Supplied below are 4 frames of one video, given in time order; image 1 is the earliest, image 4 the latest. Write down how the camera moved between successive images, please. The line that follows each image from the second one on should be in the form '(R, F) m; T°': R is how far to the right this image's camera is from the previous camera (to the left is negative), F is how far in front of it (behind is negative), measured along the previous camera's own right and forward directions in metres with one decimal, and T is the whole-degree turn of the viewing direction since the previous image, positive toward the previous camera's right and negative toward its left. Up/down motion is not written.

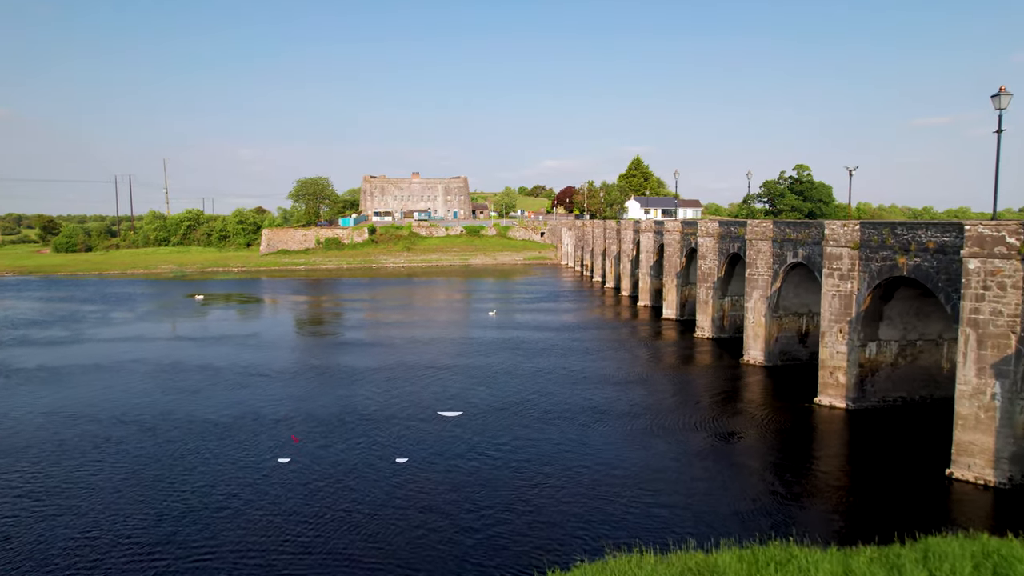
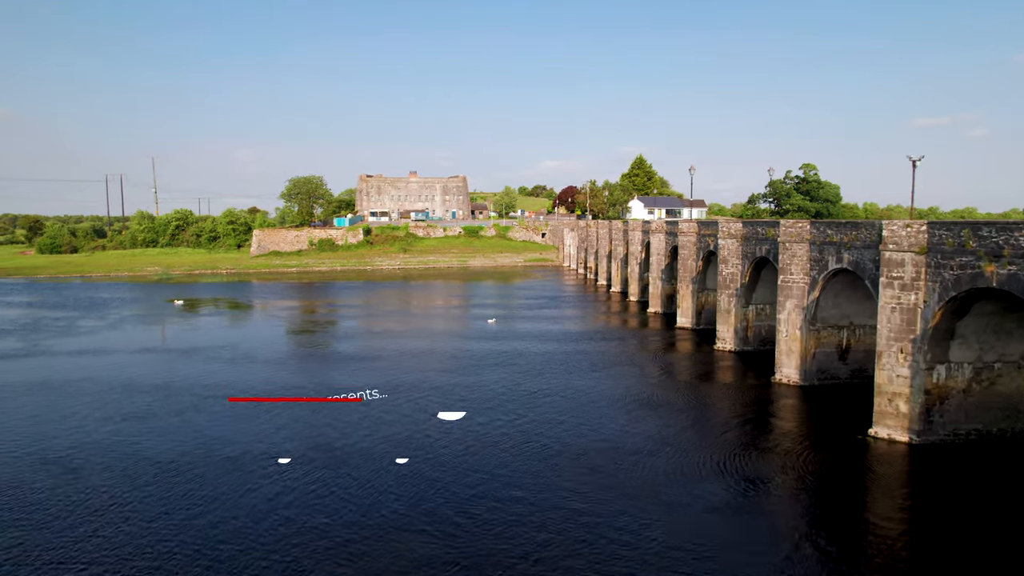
(0.0, +1.8) m; 0°
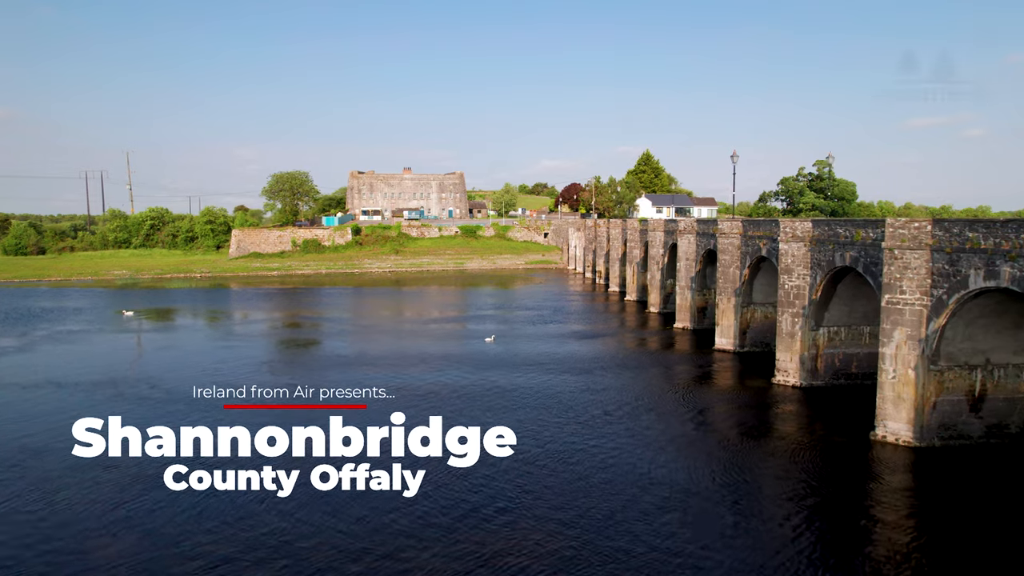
(0.0, +3.7) m; 0°
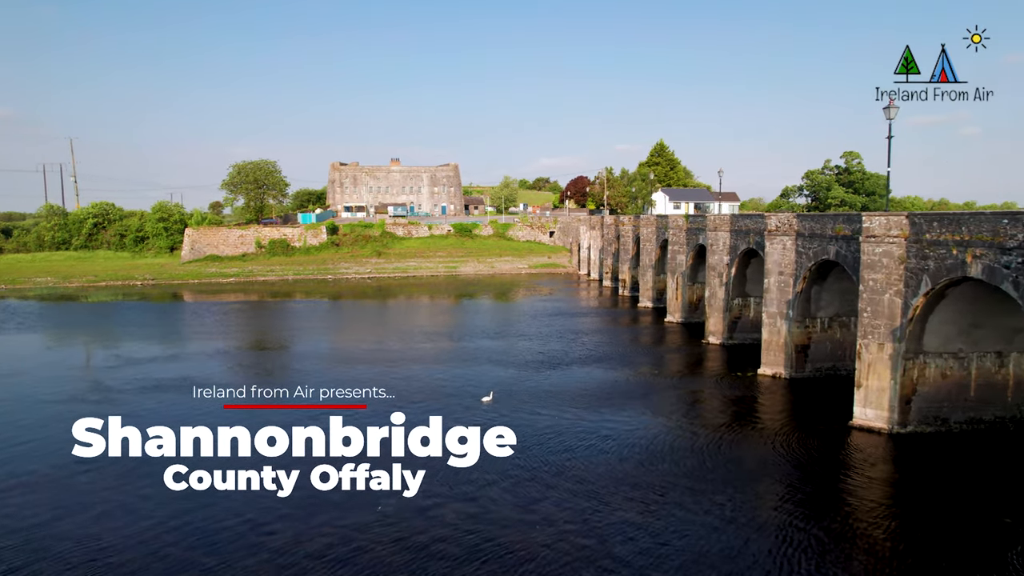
(0.0, +6.6) m; 0°
